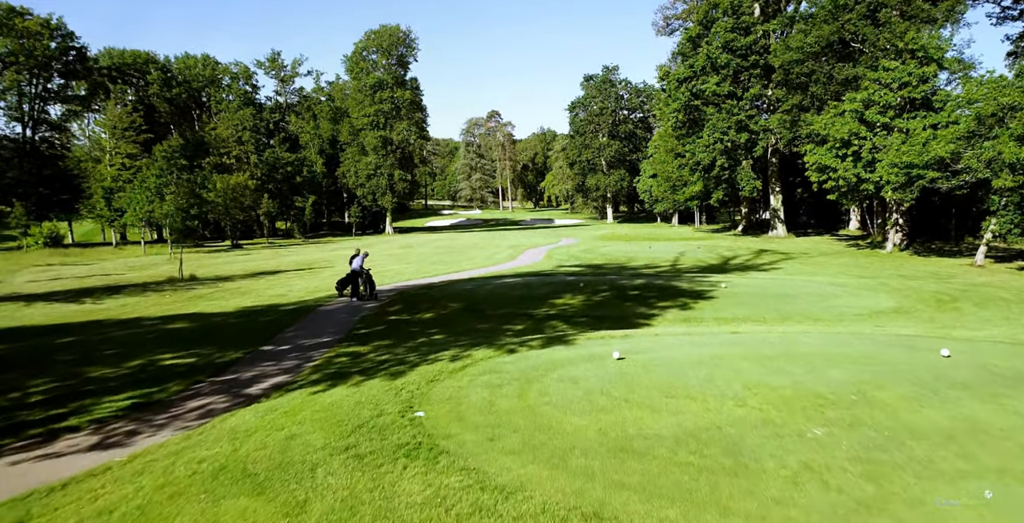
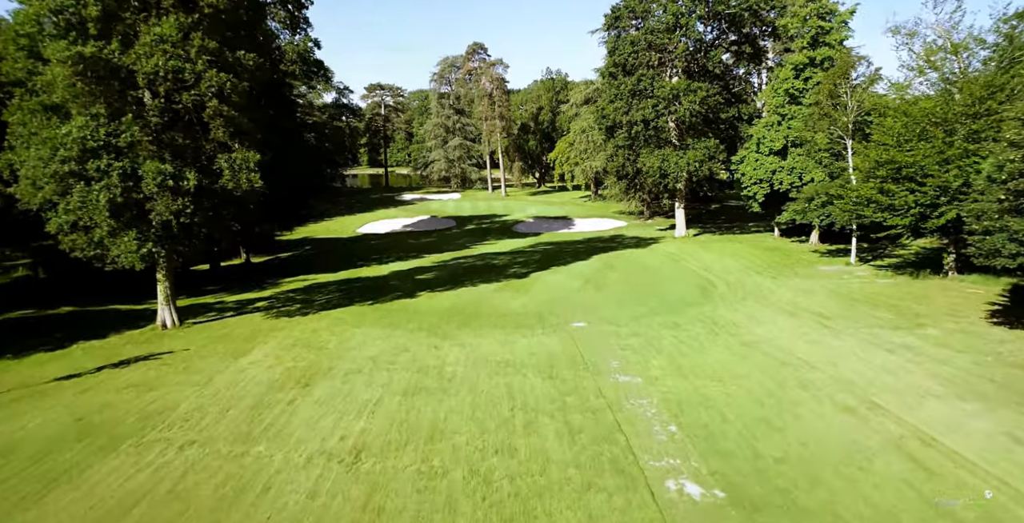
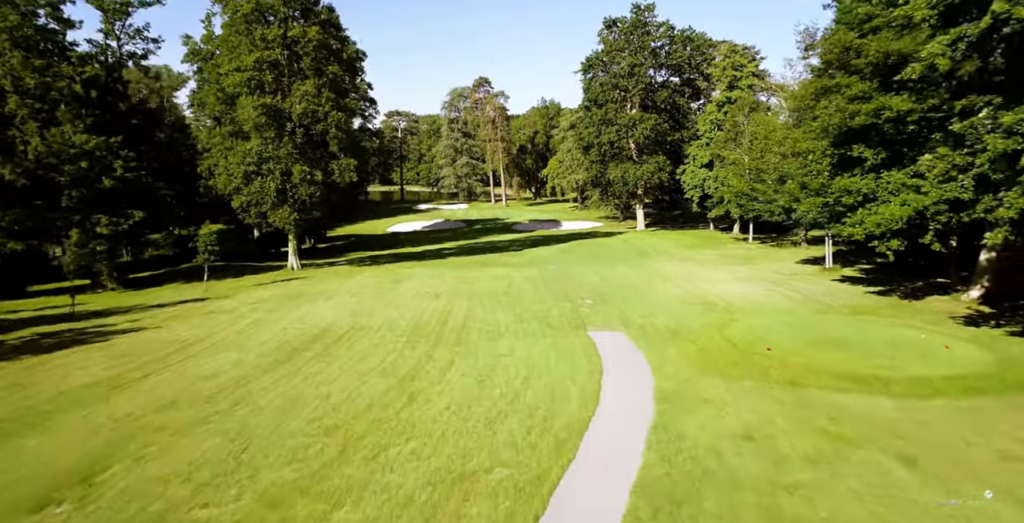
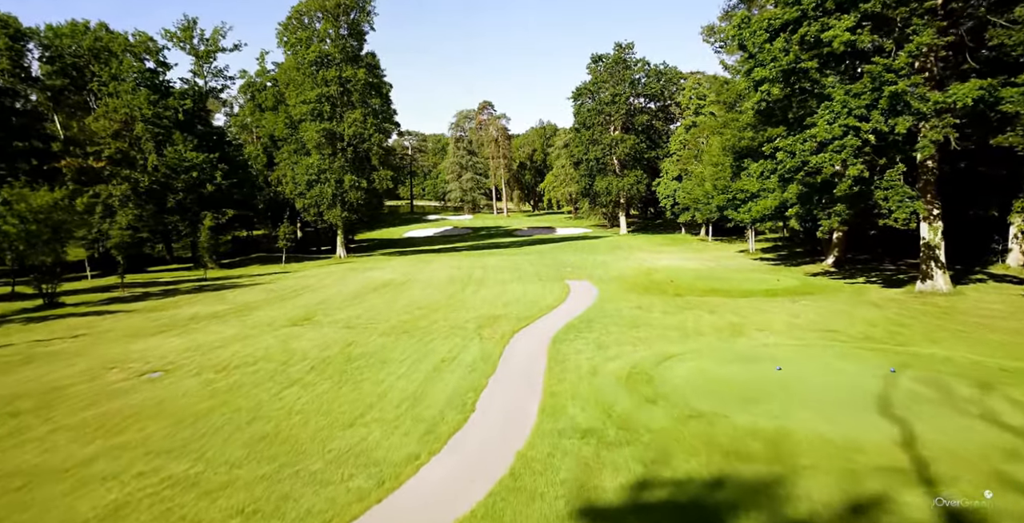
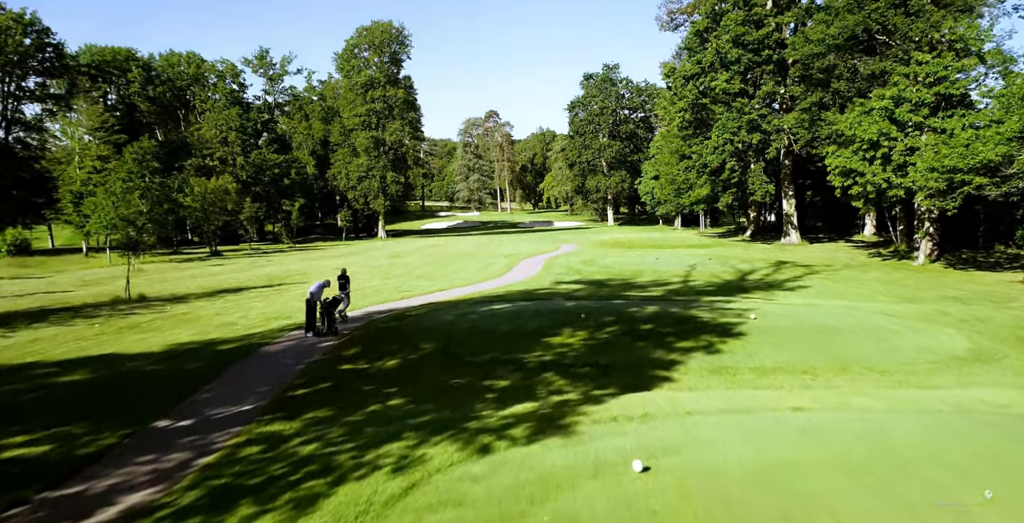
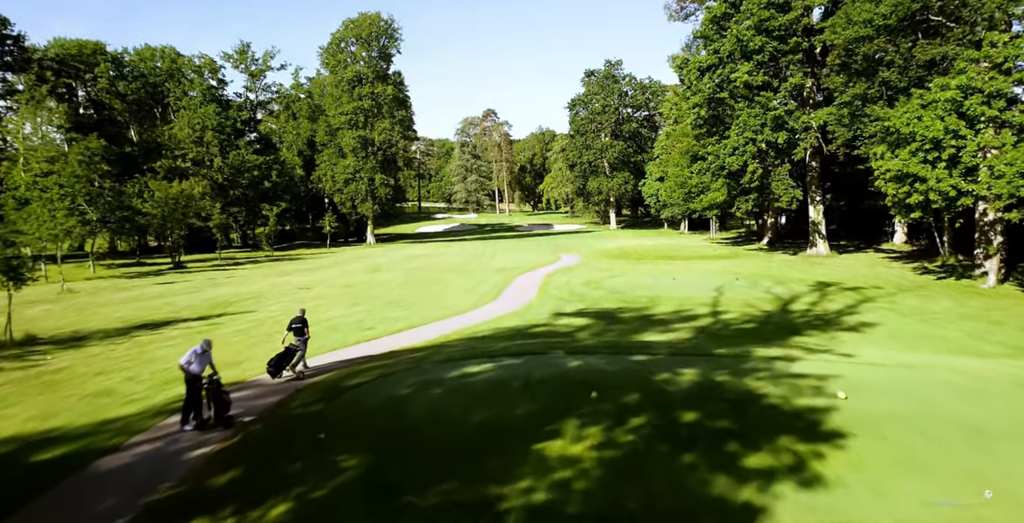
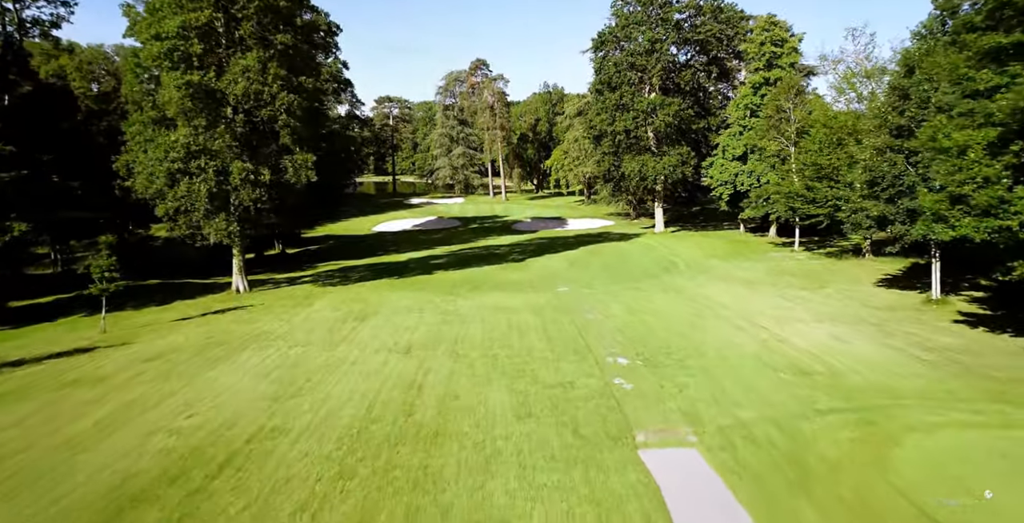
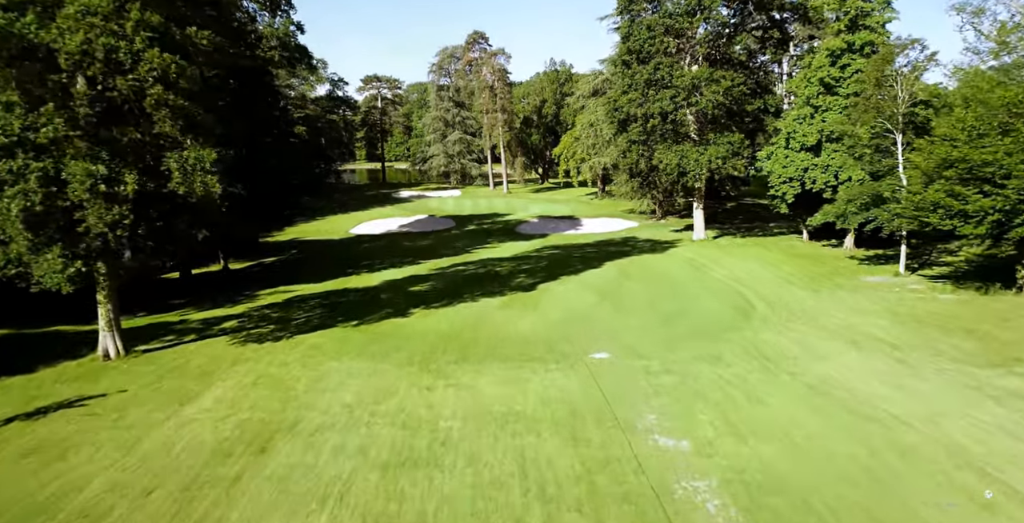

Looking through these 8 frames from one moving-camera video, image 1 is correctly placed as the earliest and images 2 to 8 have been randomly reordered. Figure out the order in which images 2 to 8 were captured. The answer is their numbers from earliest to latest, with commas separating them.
5, 6, 4, 3, 7, 2, 8
